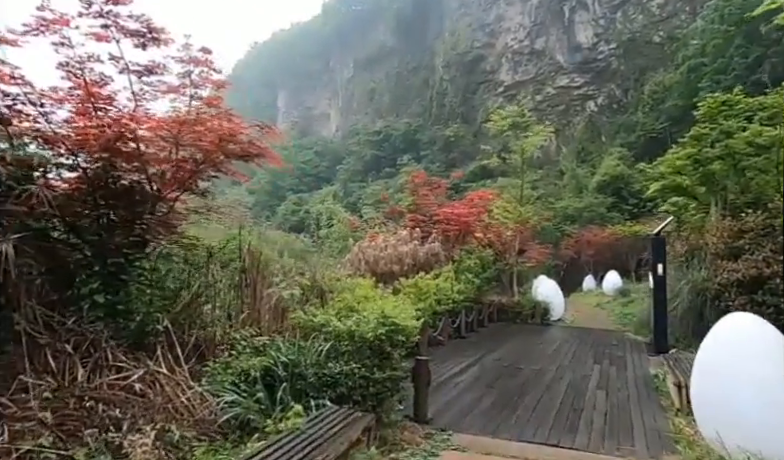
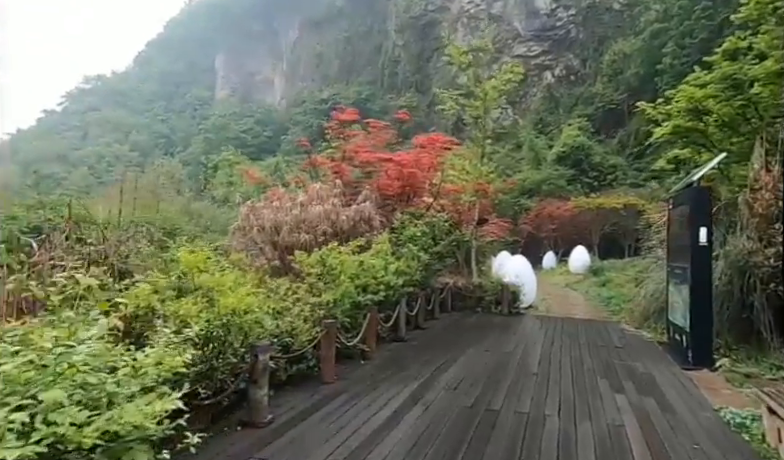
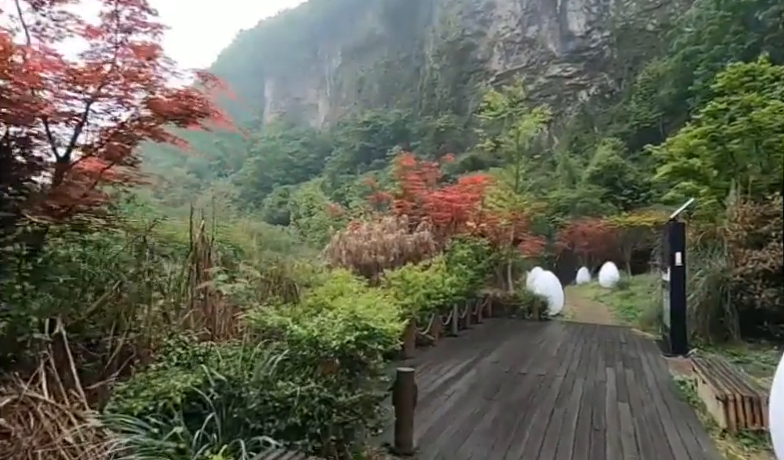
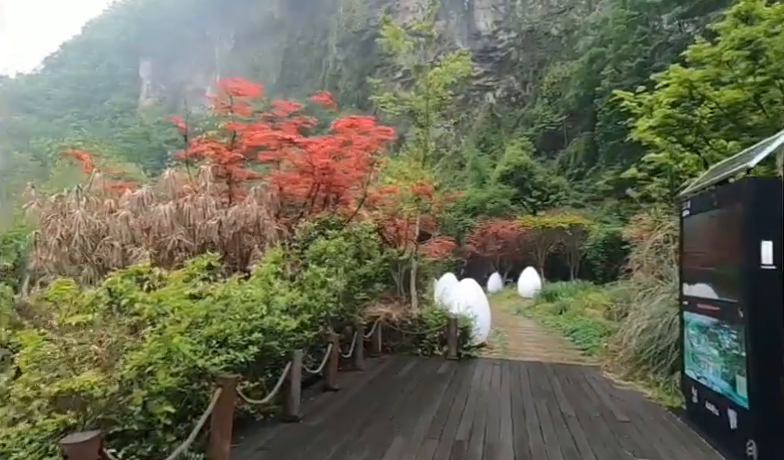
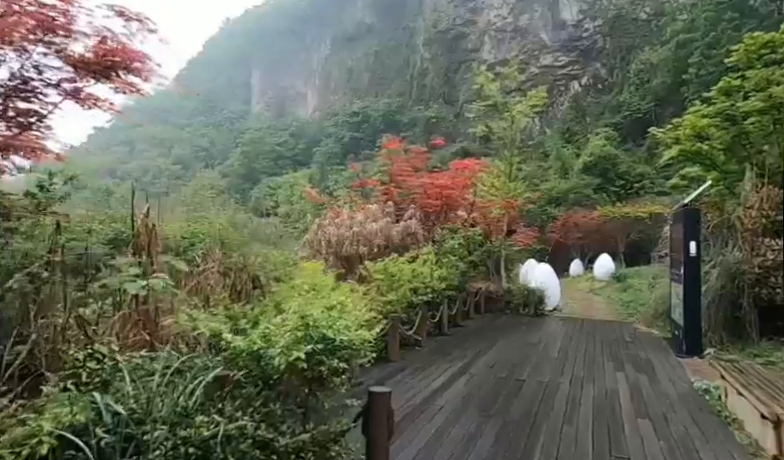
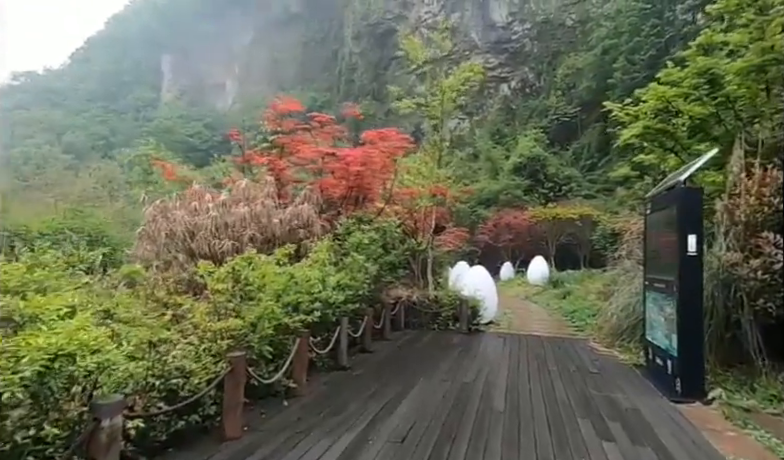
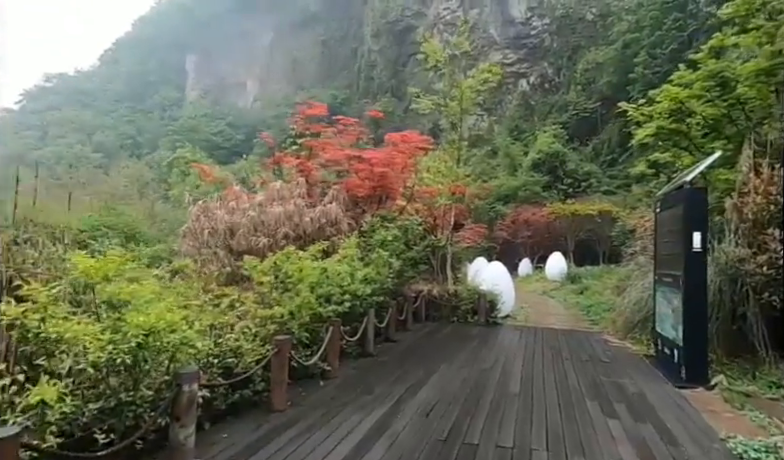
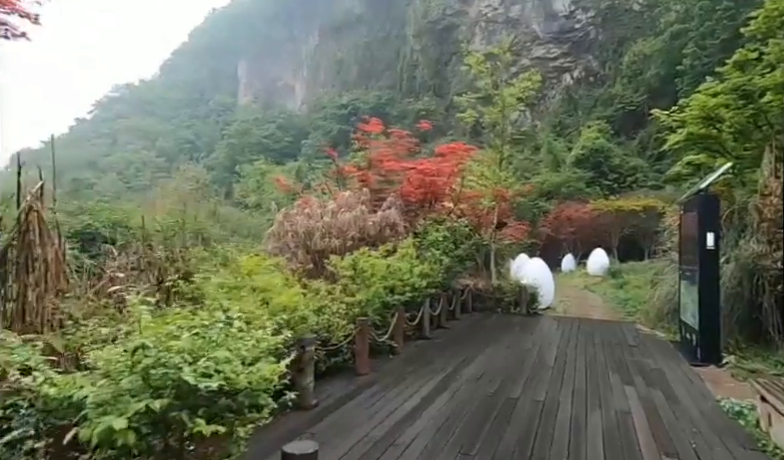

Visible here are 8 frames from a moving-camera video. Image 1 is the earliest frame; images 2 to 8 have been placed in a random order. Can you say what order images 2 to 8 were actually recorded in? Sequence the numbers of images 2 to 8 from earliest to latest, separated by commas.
3, 5, 8, 2, 7, 6, 4
